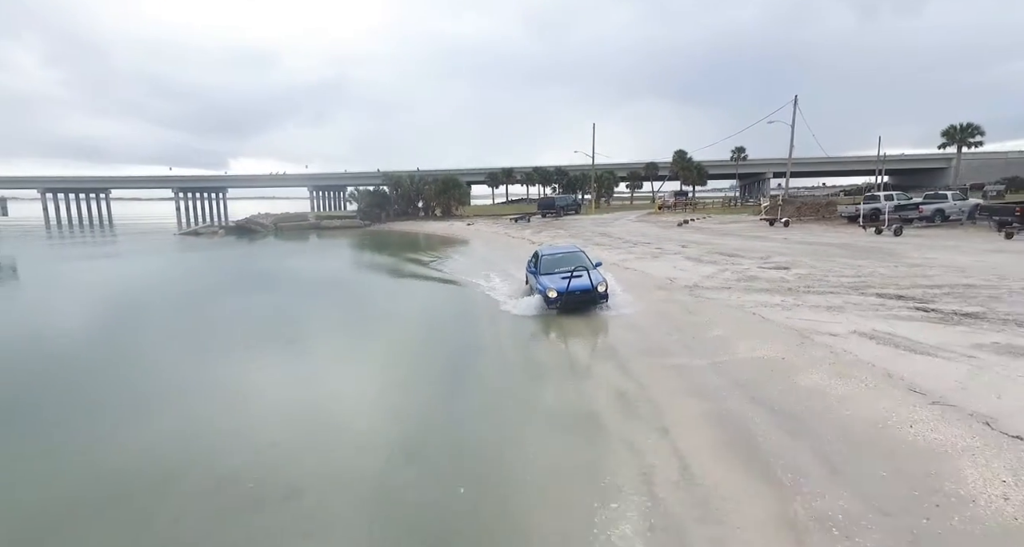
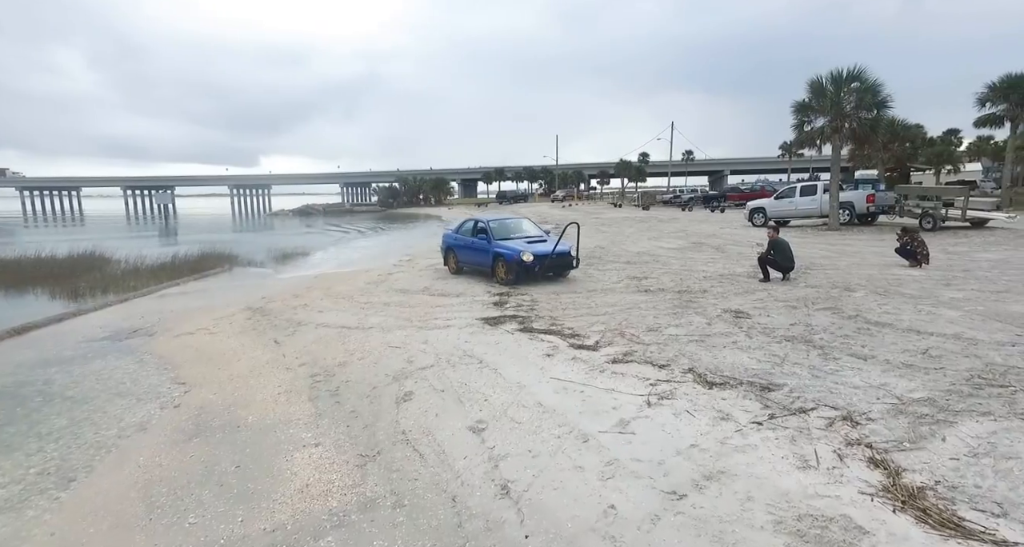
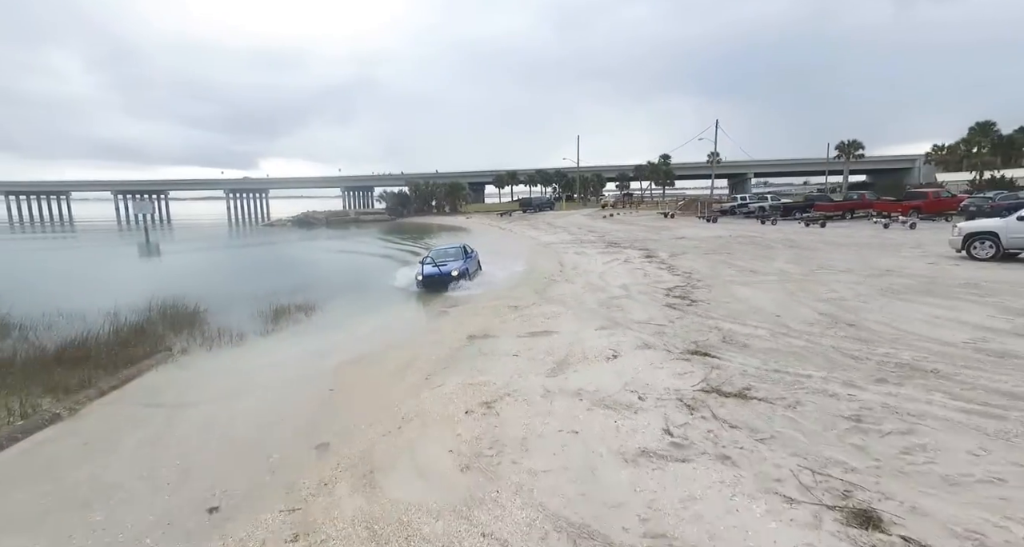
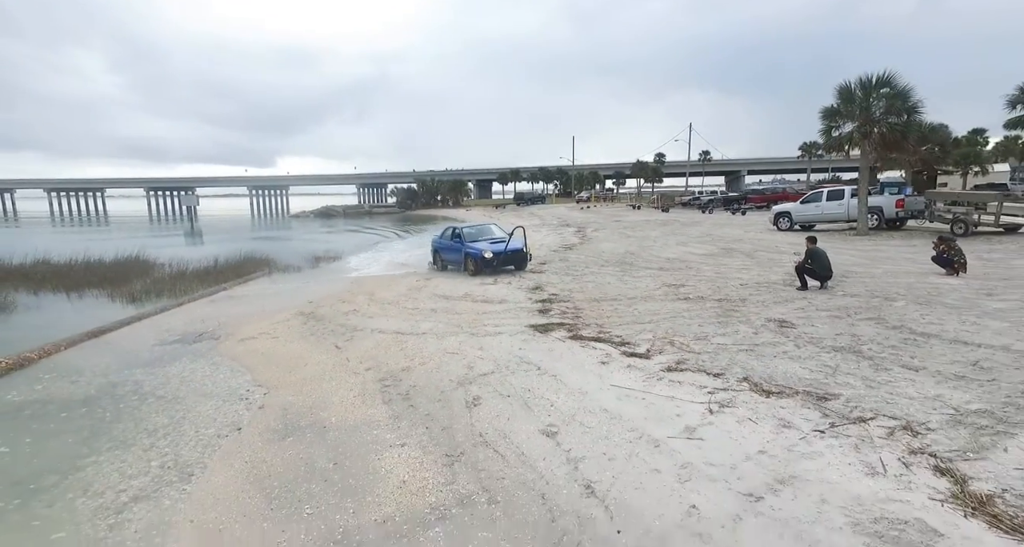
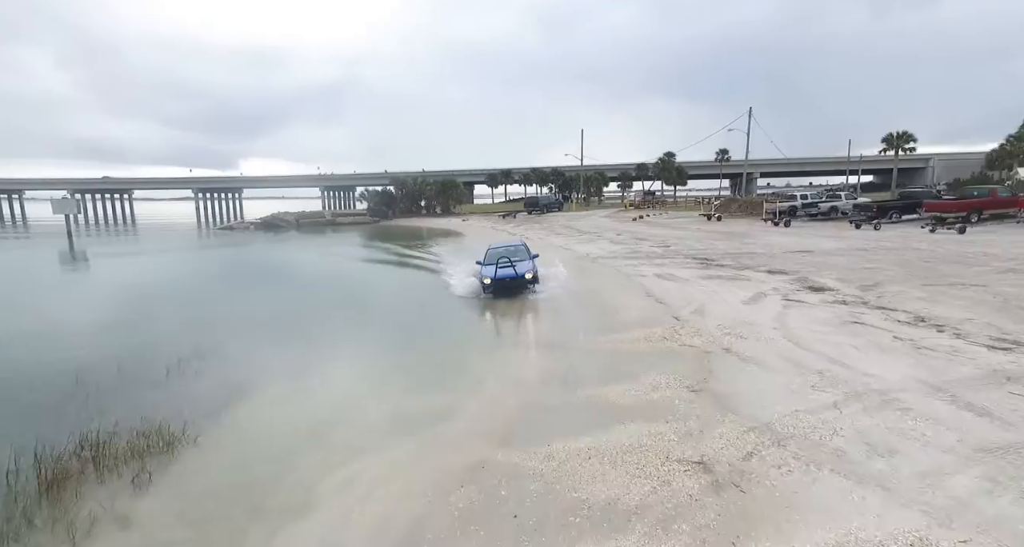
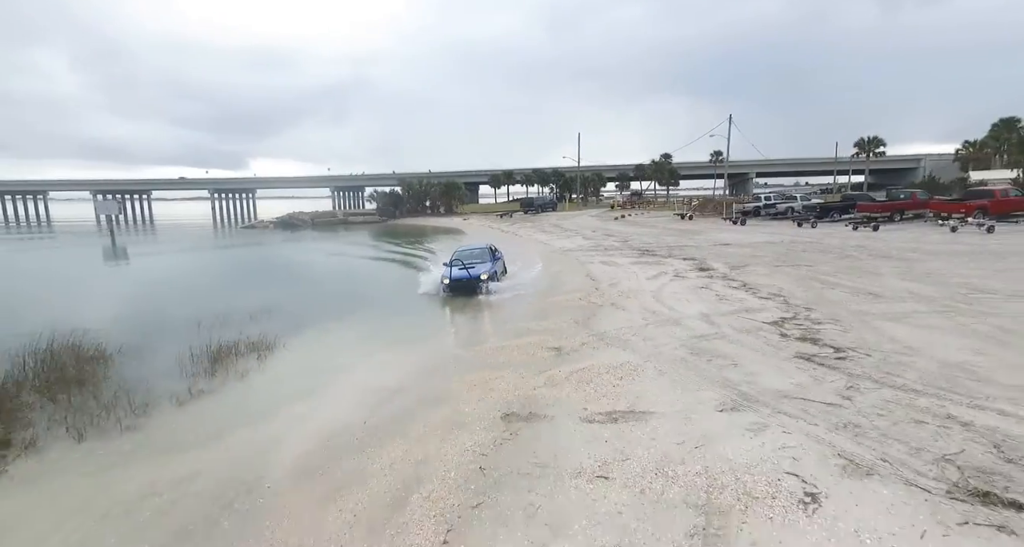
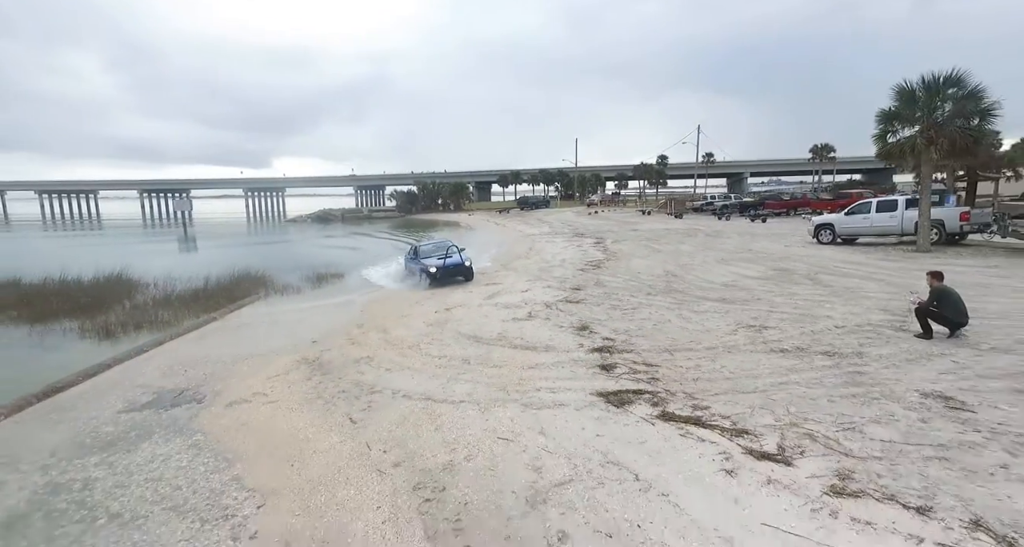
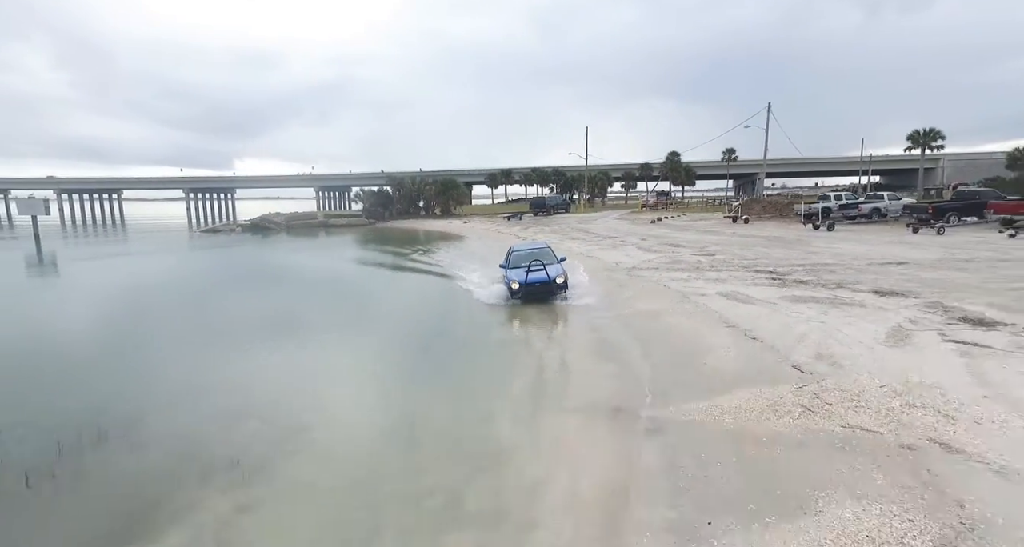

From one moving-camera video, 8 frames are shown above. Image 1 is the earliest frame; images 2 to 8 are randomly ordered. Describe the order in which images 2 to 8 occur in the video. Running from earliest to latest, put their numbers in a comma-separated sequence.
8, 5, 6, 3, 7, 4, 2
